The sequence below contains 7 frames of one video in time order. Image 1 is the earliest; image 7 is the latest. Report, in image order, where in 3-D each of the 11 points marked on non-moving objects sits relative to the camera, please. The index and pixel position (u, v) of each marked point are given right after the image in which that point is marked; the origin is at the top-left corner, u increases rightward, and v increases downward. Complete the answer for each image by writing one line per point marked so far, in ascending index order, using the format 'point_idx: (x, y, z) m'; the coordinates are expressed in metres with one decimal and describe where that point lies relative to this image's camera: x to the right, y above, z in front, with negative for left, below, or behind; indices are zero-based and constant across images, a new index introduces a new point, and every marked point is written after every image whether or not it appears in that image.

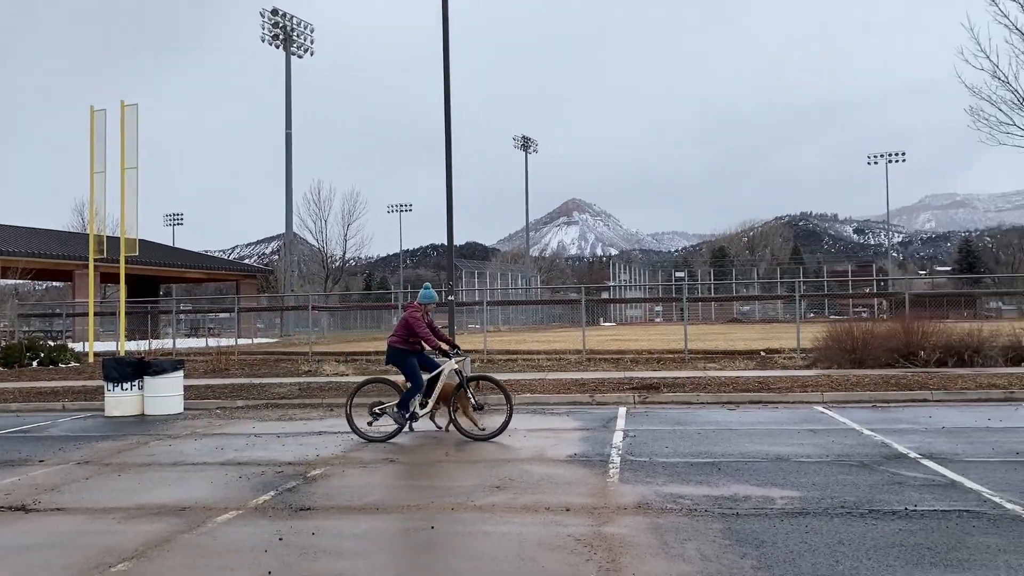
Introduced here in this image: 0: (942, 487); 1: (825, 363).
0: (+3.5, -1.6, +7.0) m
1: (+6.7, -1.6, +18.5) m
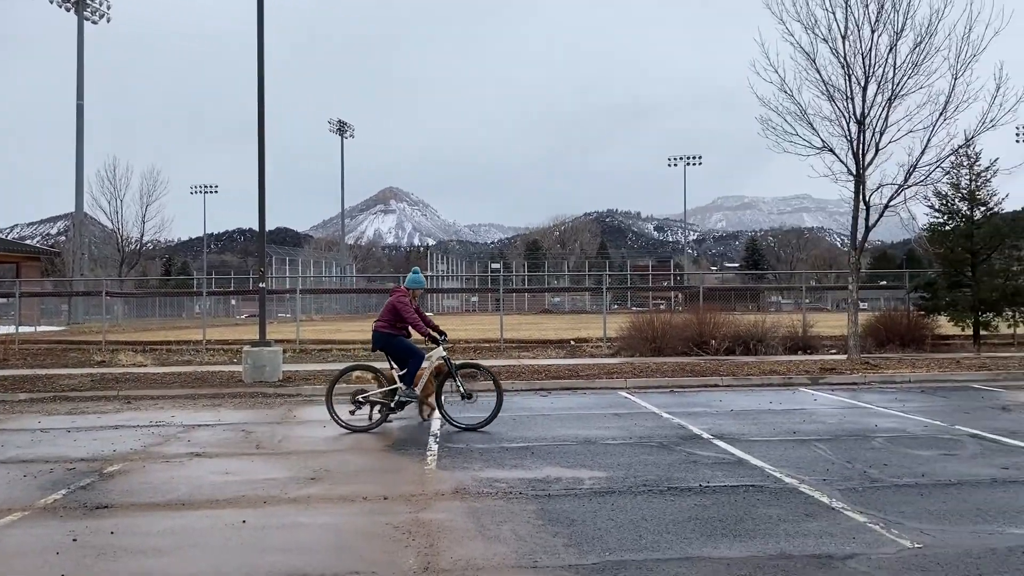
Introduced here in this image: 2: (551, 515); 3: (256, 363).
0: (+1.9, -1.6, +7.6) m
1: (+2.6, -1.4, +19.6) m
2: (+0.3, -1.5, +5.8) m
3: (-4.1, -1.2, +13.9) m
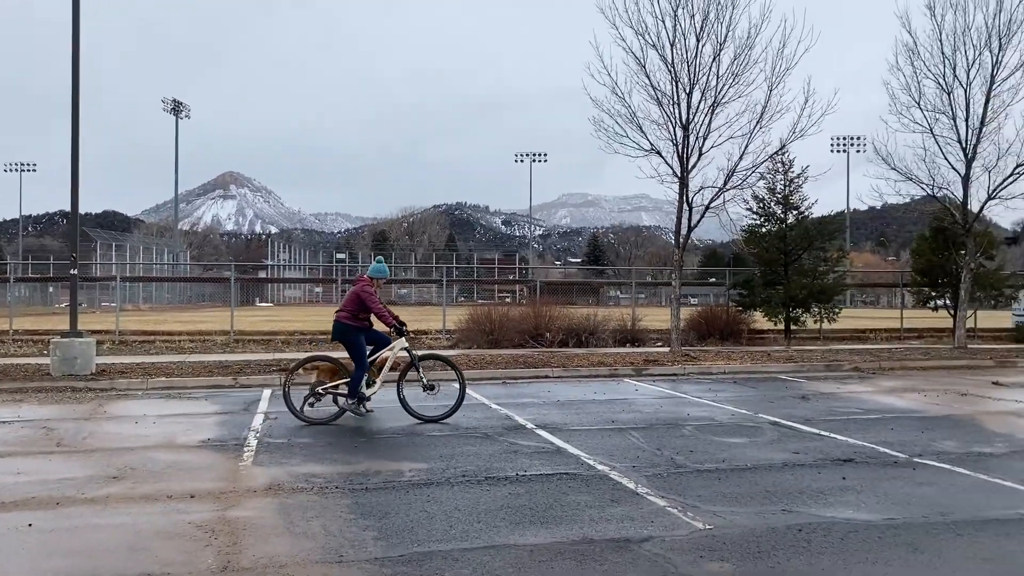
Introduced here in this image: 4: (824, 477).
0: (+0.3, -1.5, +7.9) m
1: (-1.0, -1.3, +19.7) m
2: (-1.0, -1.5, +5.7) m
3: (-6.7, -1.0, +13.0) m
4: (+2.5, -1.5, +6.9) m
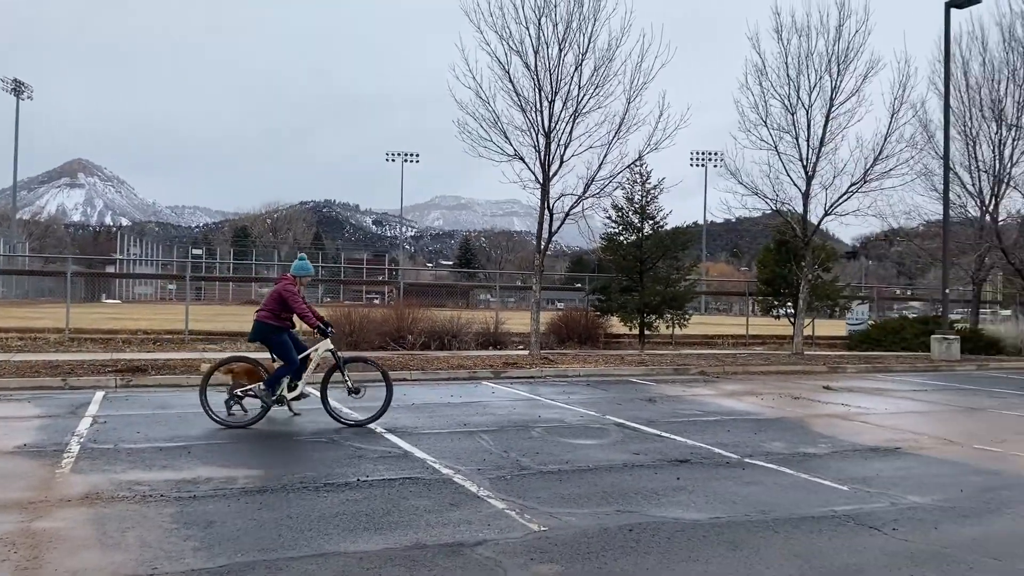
0: (-1.0, -1.5, +7.7) m
1: (-4.2, -1.3, +19.3) m
2: (-2.0, -1.4, +5.4) m
3: (-8.8, -0.9, +11.8) m
4: (+1.2, -1.6, +7.1) m
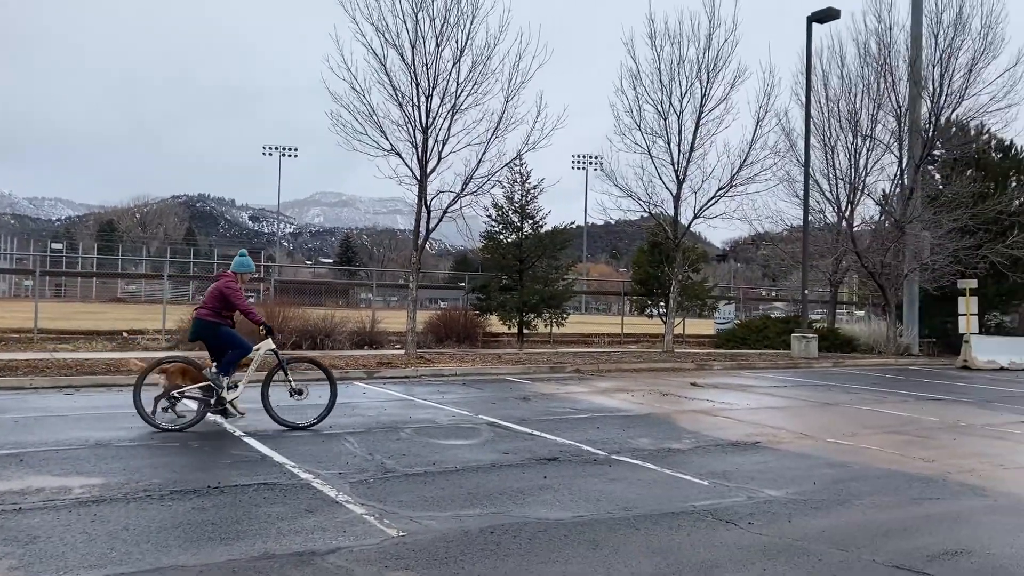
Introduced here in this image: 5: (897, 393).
0: (-2.2, -1.5, +7.4) m
1: (-6.9, -1.2, +18.4) m
2: (-2.9, -1.4, +4.9) m
3: (-10.4, -0.8, +10.3) m
4: (+0.1, -1.5, +7.0) m
5: (+6.9, -1.9, +15.6) m
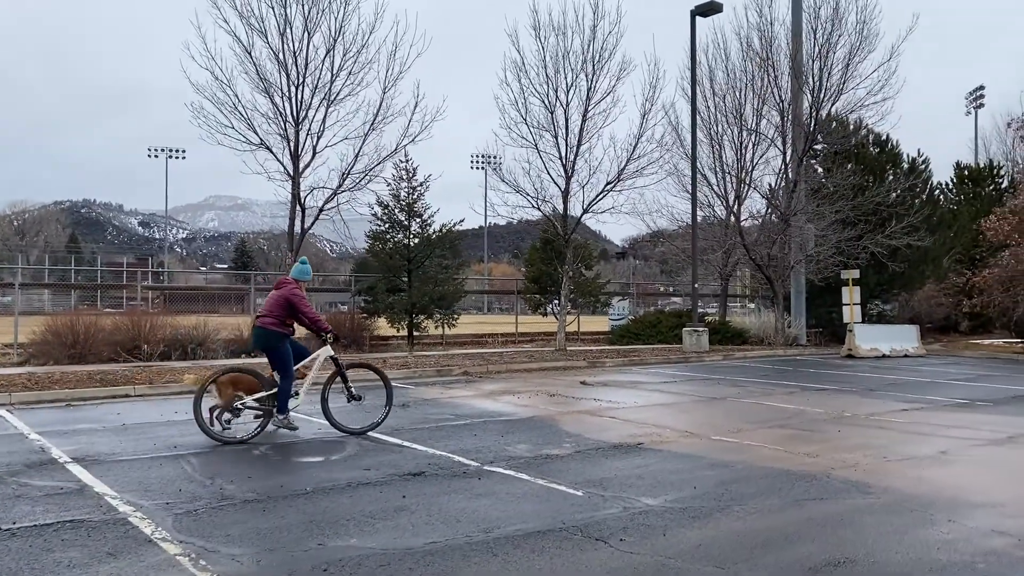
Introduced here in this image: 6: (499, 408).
0: (-3.3, -1.5, +6.4) m
1: (-9.1, -1.4, +16.8) m
2: (-3.7, -1.5, +3.9) m
3: (-11.8, -1.0, +8.4) m
4: (-0.9, -1.5, +6.3) m
5: (+4.9, -1.7, +15.6) m
6: (-0.2, -1.6, +11.6) m
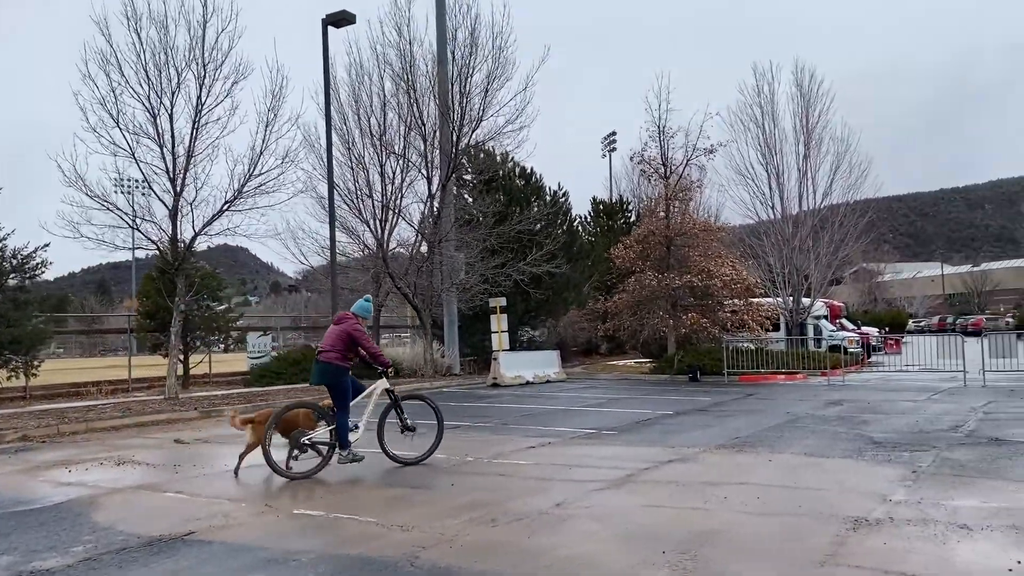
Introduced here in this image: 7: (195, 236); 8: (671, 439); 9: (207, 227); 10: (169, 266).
0: (-5.8, -1.8, +2.6) m
1: (-15.1, -2.1, +10.2) m
2: (-5.3, -1.6, +0.2) m
3: (-14.5, -1.5, +1.5) m
4: (-3.6, -1.7, +3.4) m
5: (-1.5, -2.2, +14.1) m
6: (-4.9, -2.0, +8.6) m
7: (-6.1, +1.0, +16.7) m
8: (+2.0, -2.0, +11.3) m
9: (-5.8, +1.2, +16.5) m
10: (-7.1, +0.5, +18.2) m
